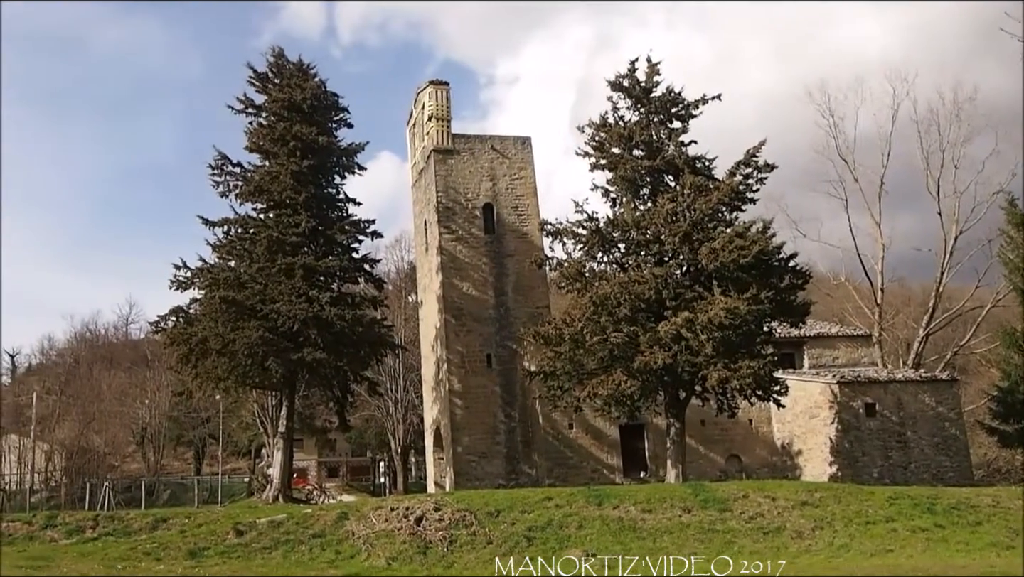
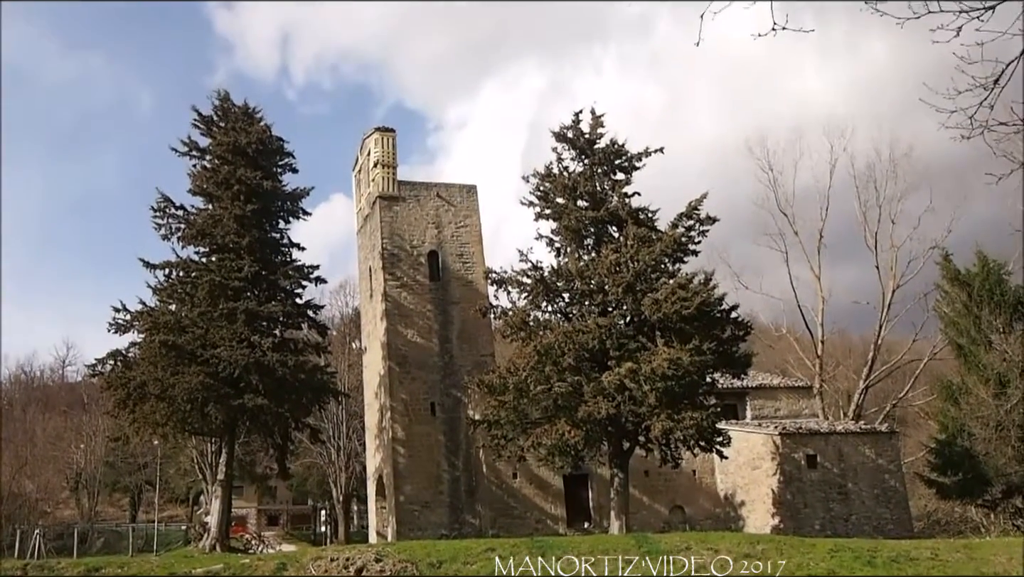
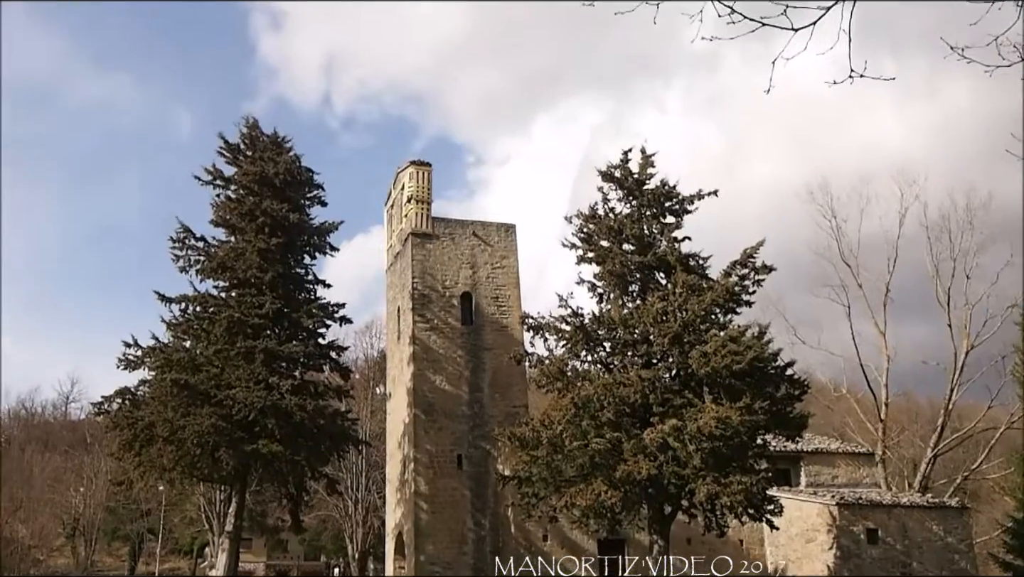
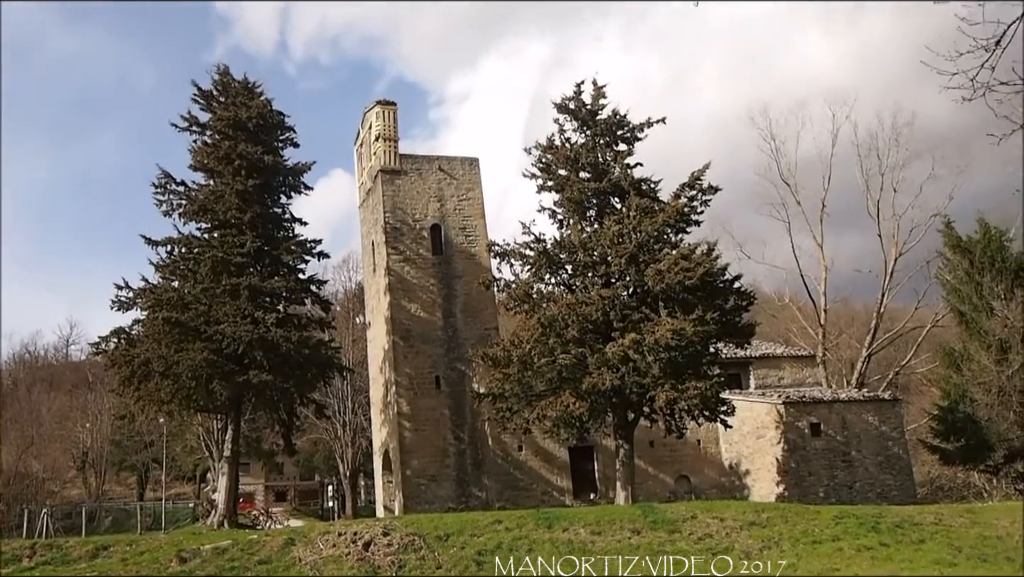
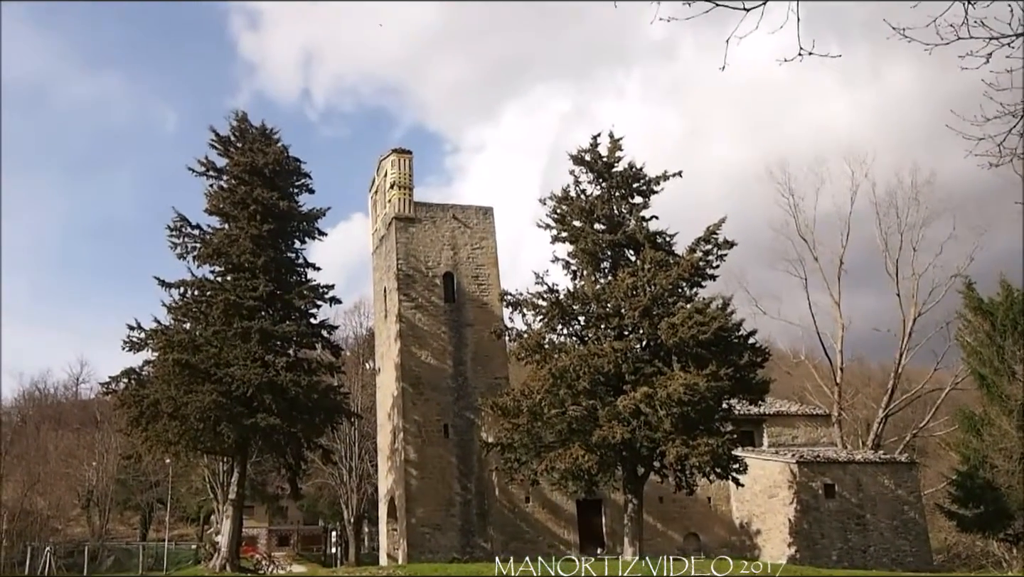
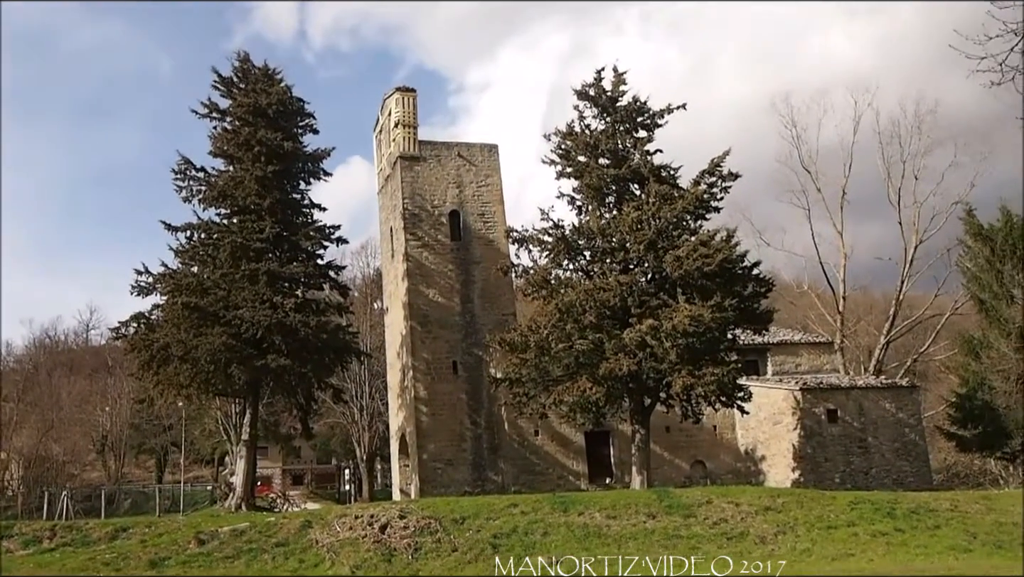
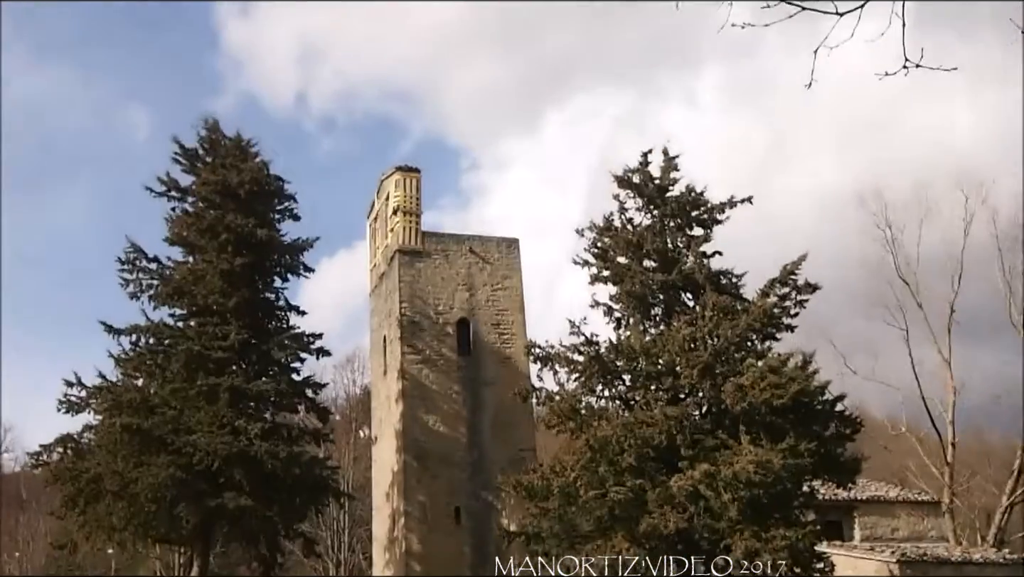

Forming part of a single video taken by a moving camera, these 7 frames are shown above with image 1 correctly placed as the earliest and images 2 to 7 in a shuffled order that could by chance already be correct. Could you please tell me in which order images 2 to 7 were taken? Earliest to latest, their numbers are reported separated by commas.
6, 4, 2, 5, 3, 7
